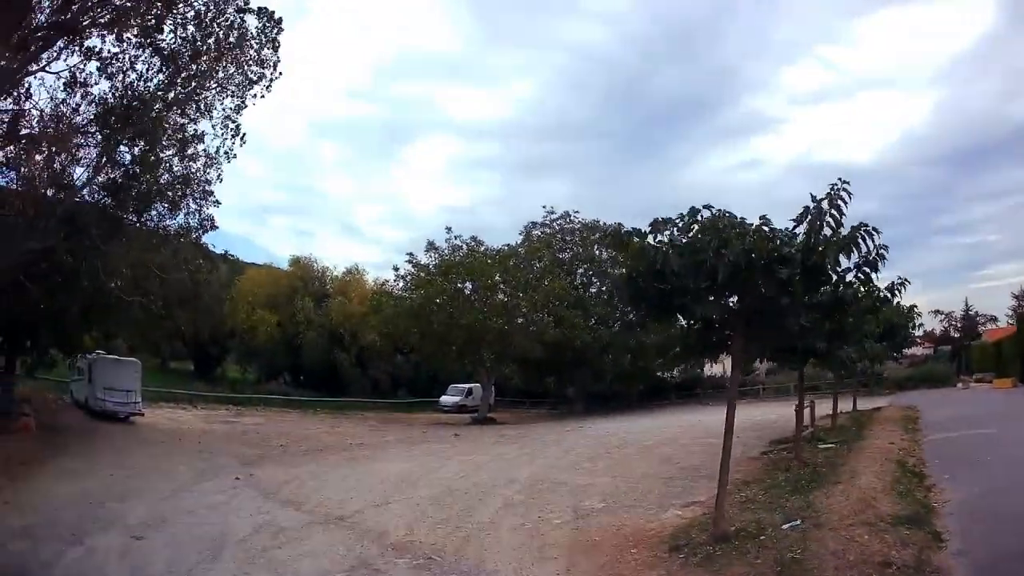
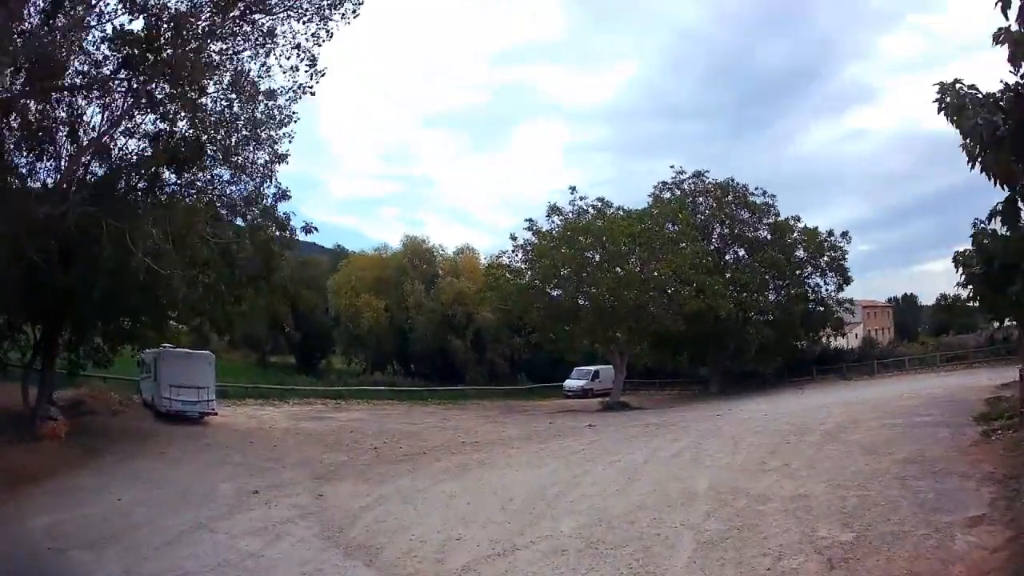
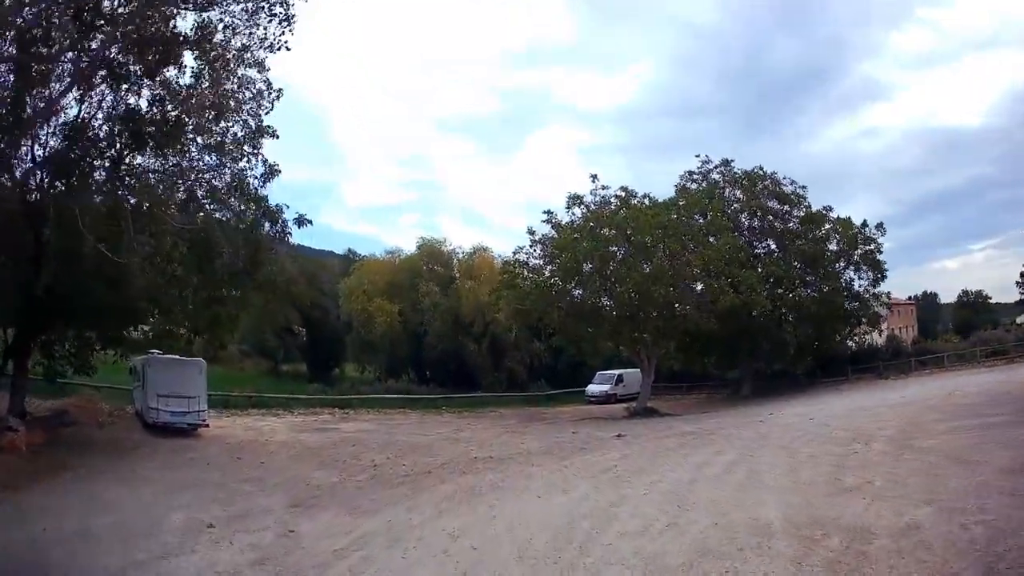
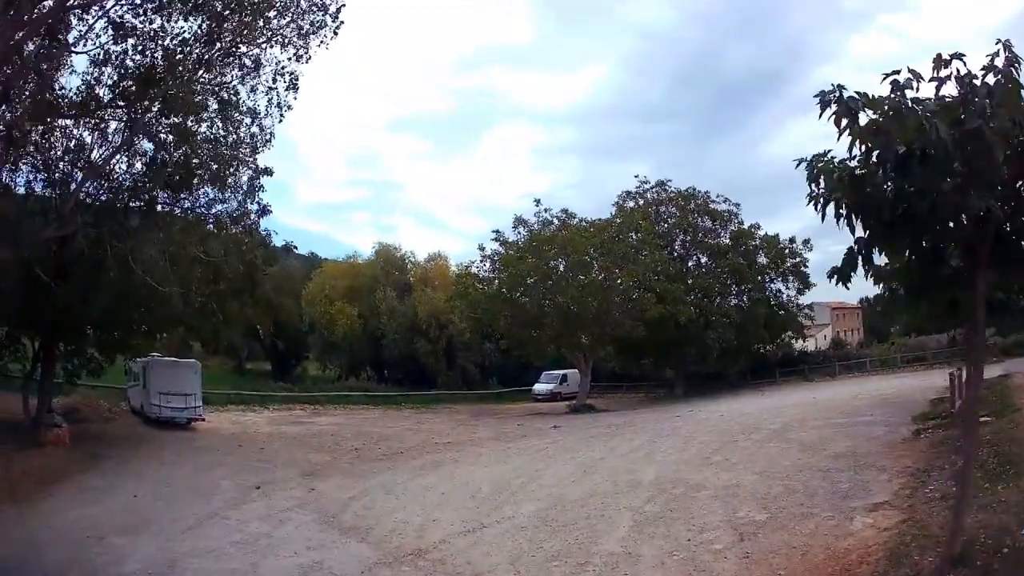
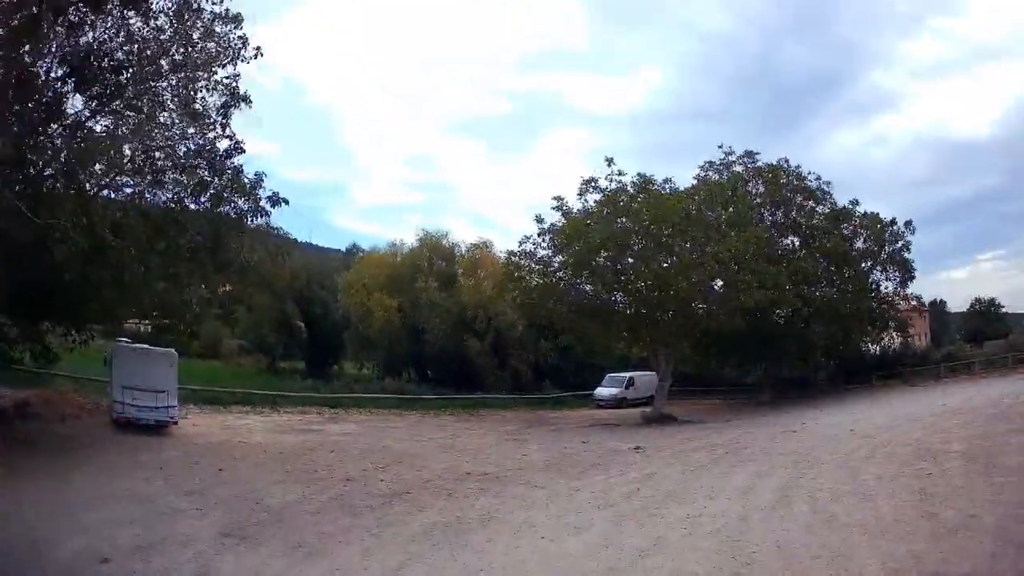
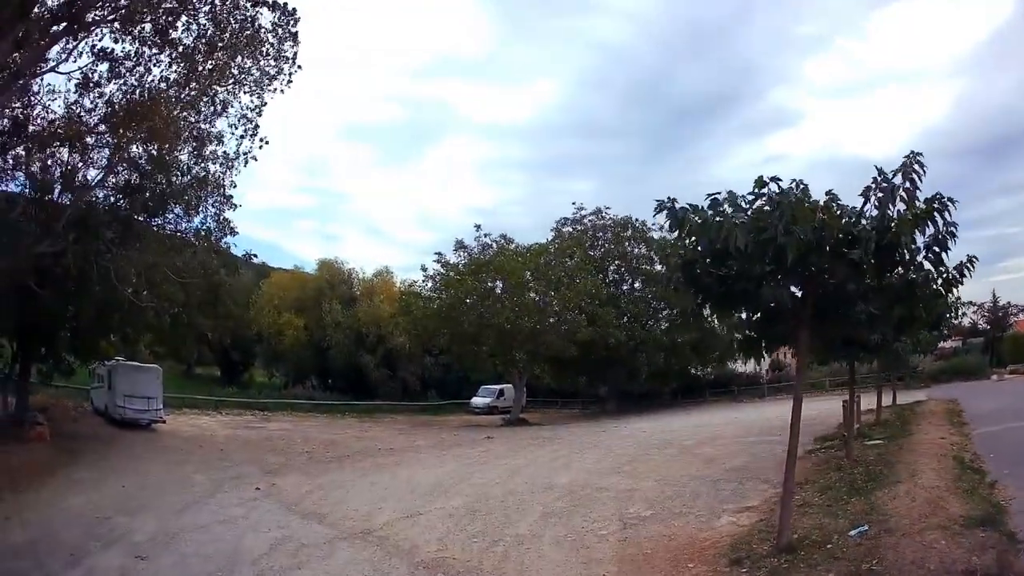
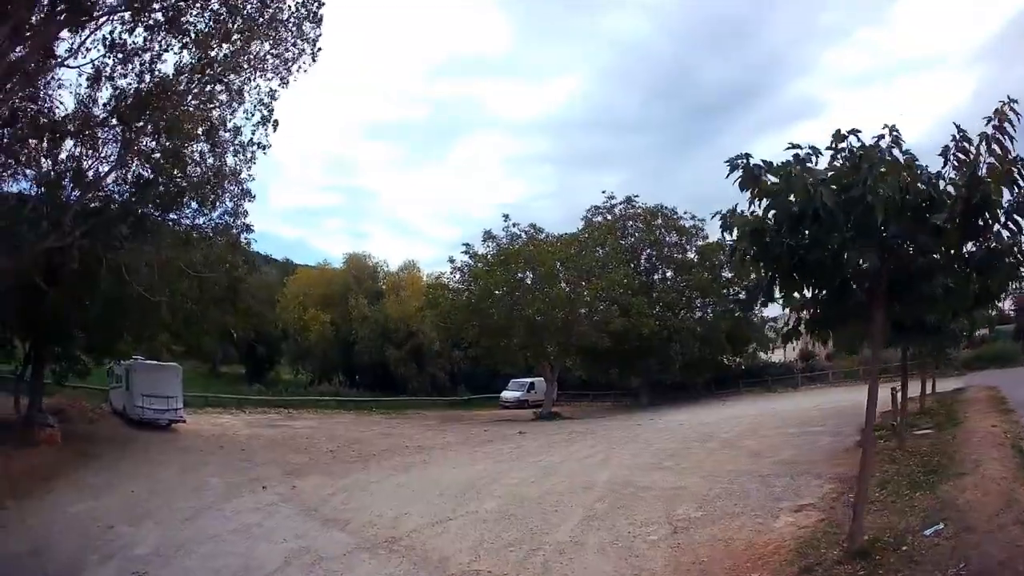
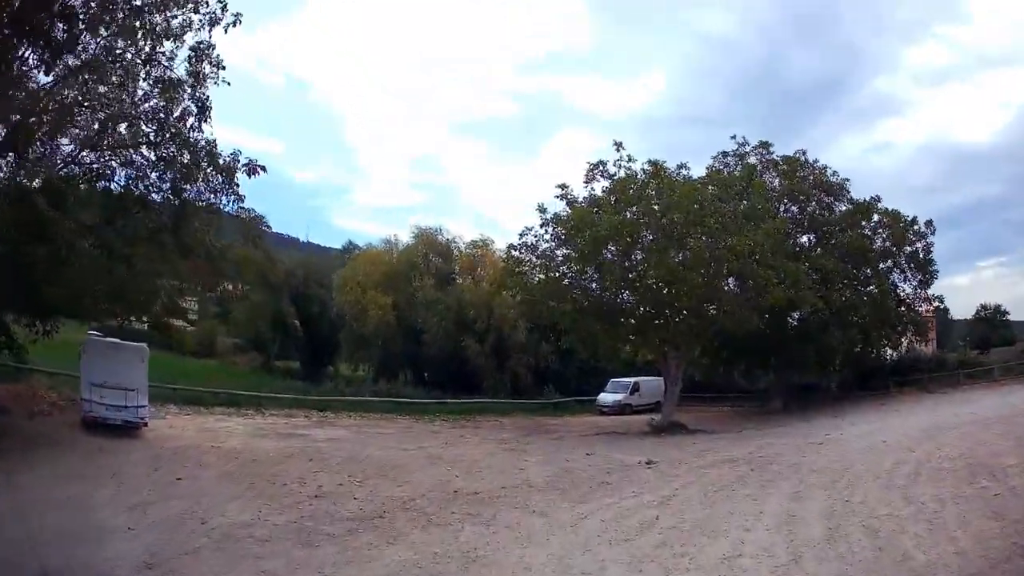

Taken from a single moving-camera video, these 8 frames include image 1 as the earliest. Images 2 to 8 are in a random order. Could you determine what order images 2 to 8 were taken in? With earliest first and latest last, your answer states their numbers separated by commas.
6, 7, 4, 2, 3, 5, 8
